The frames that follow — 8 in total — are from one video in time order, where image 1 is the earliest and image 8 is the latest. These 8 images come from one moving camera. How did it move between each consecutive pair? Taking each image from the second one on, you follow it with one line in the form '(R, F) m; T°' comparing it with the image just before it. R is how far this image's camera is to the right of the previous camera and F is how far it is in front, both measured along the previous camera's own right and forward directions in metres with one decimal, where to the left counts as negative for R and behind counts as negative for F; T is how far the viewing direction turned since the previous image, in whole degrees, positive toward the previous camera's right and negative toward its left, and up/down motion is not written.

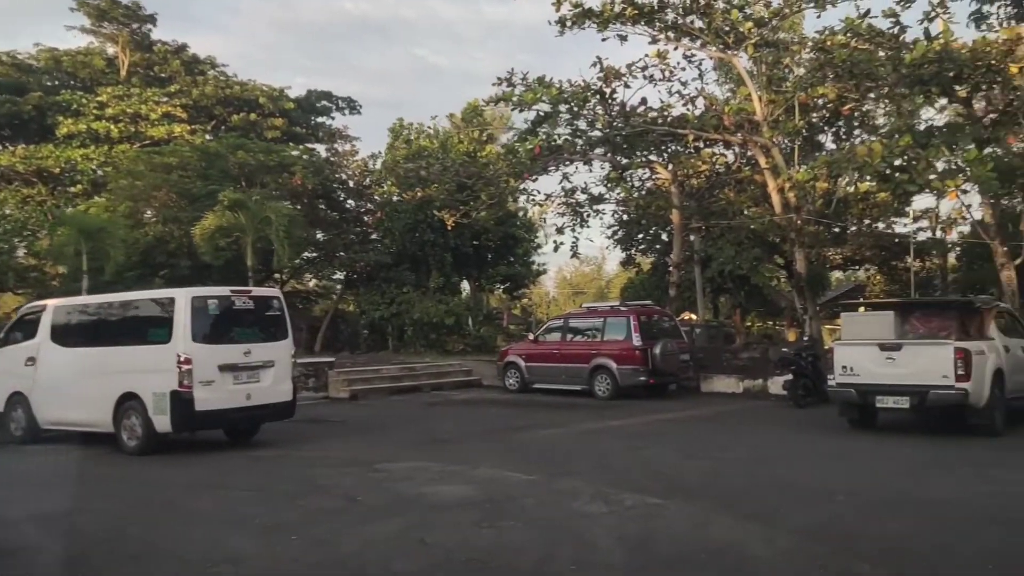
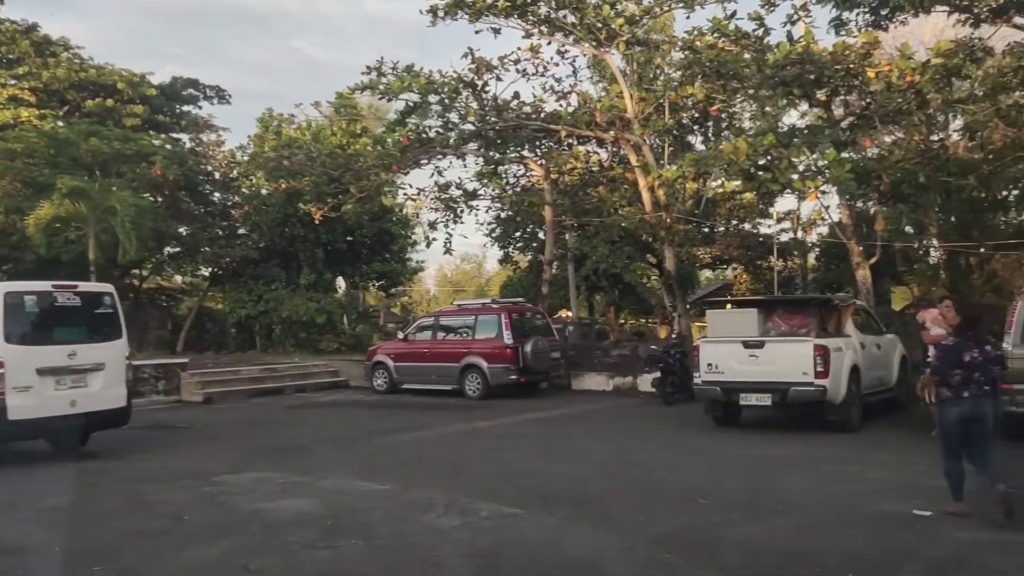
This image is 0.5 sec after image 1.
(+0.2, +0.5) m; +8°
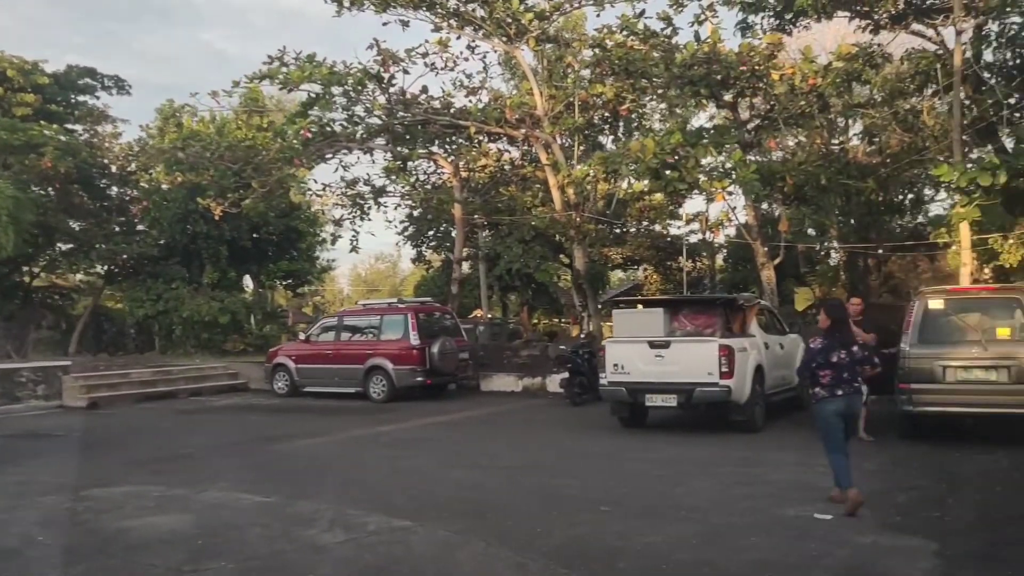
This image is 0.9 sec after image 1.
(+0.2, +0.4) m; +6°
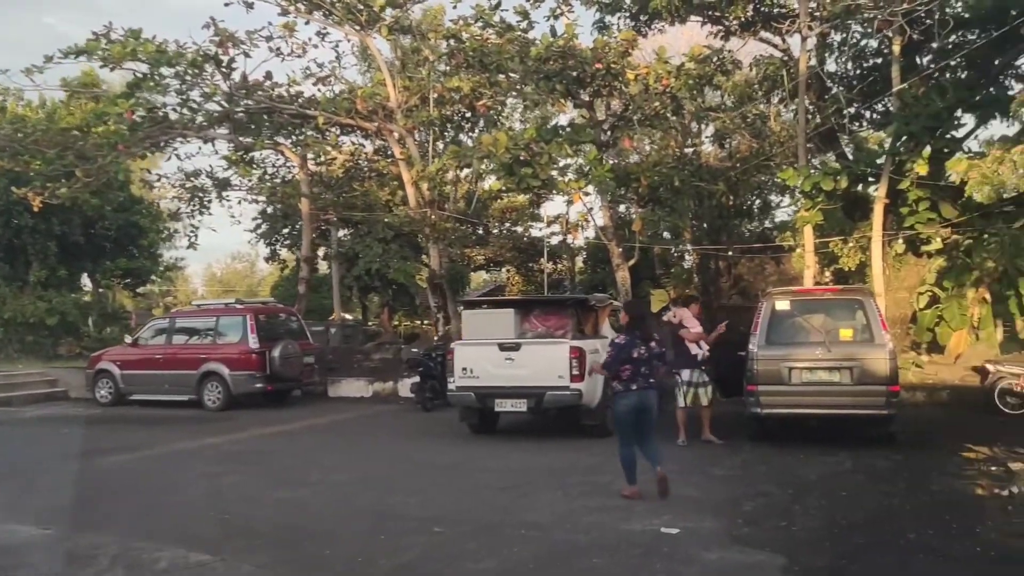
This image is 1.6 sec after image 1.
(+0.3, +0.6) m; +9°
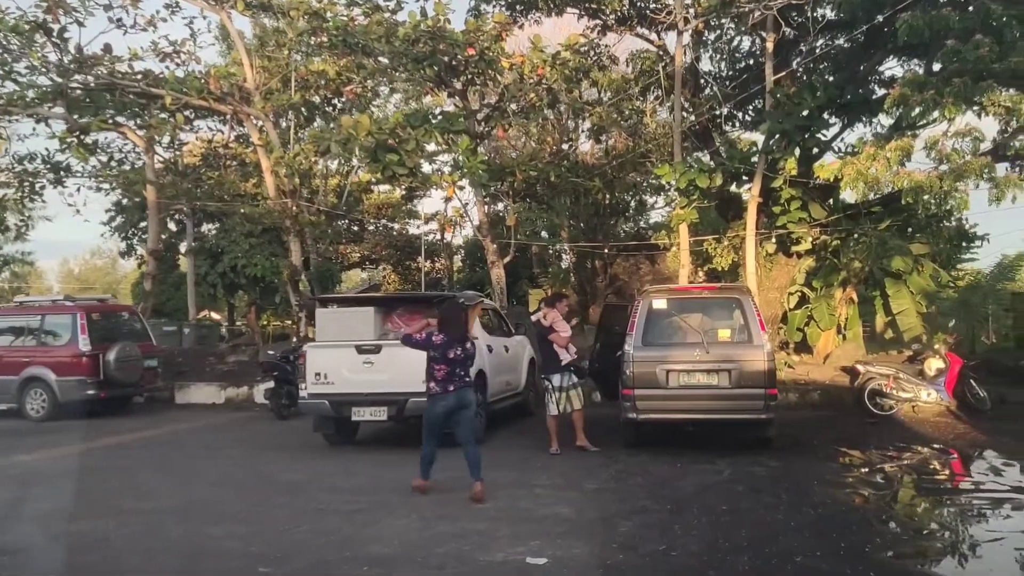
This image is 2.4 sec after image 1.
(+0.2, +0.8) m; +8°
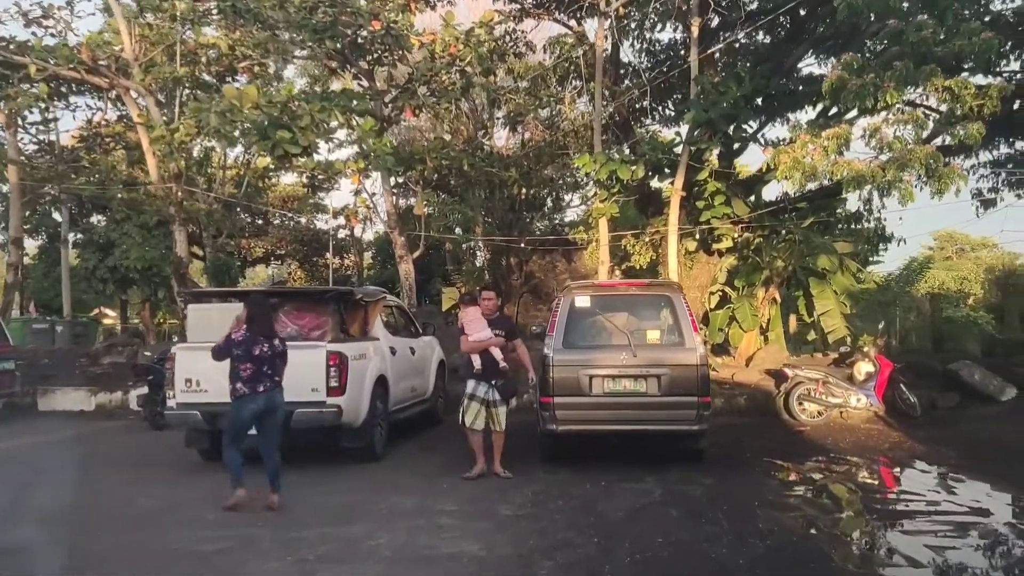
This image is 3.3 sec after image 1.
(+0.1, +1.1) m; +6°
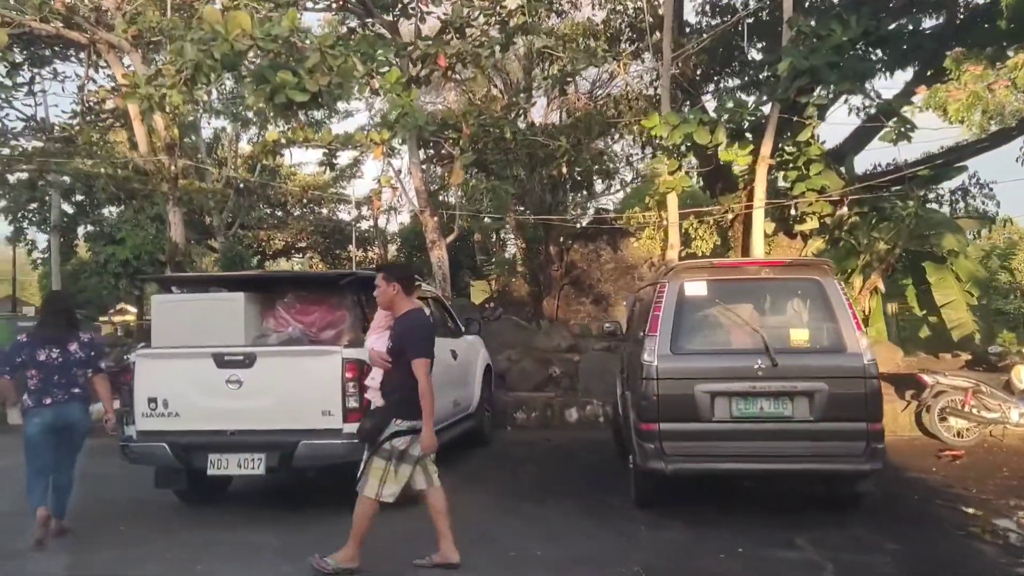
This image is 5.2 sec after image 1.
(-0.4, +2.3) m; -2°
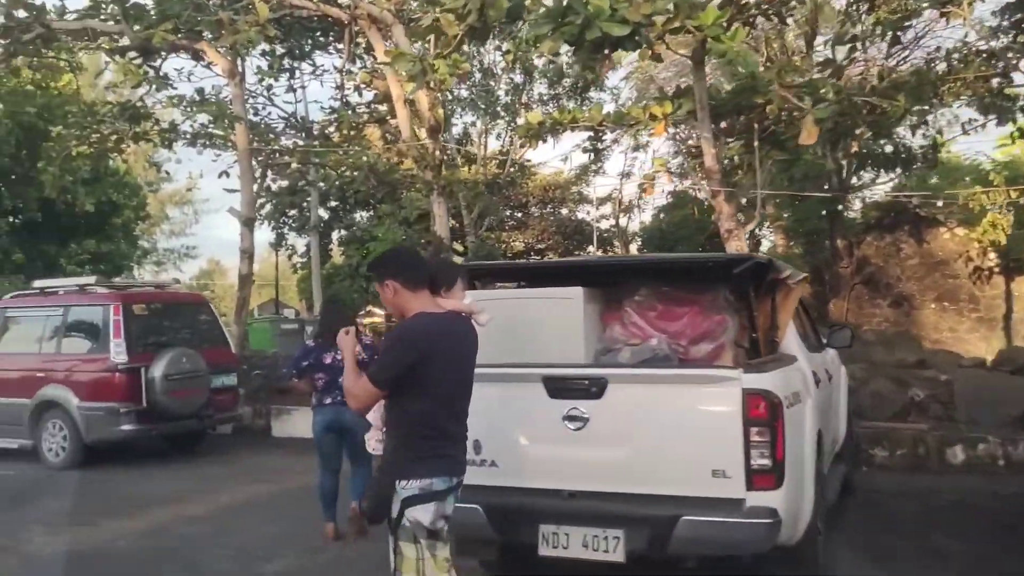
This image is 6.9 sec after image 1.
(-1.1, +2.0) m; -15°
